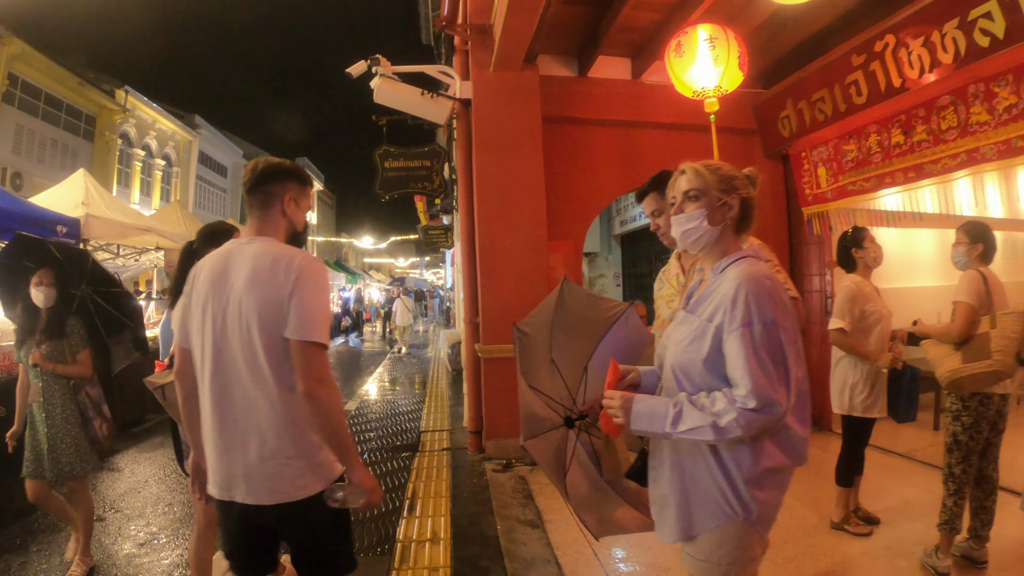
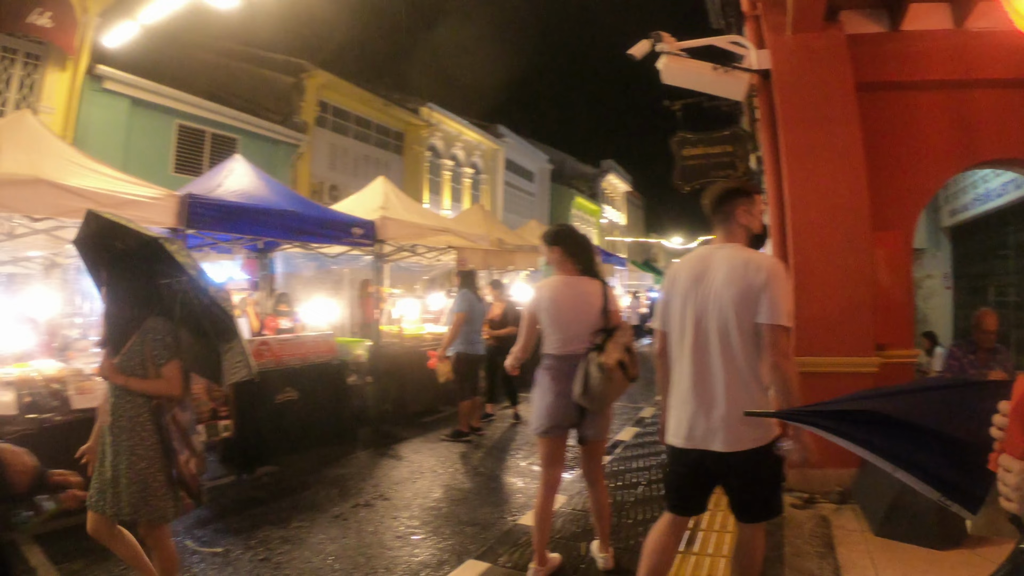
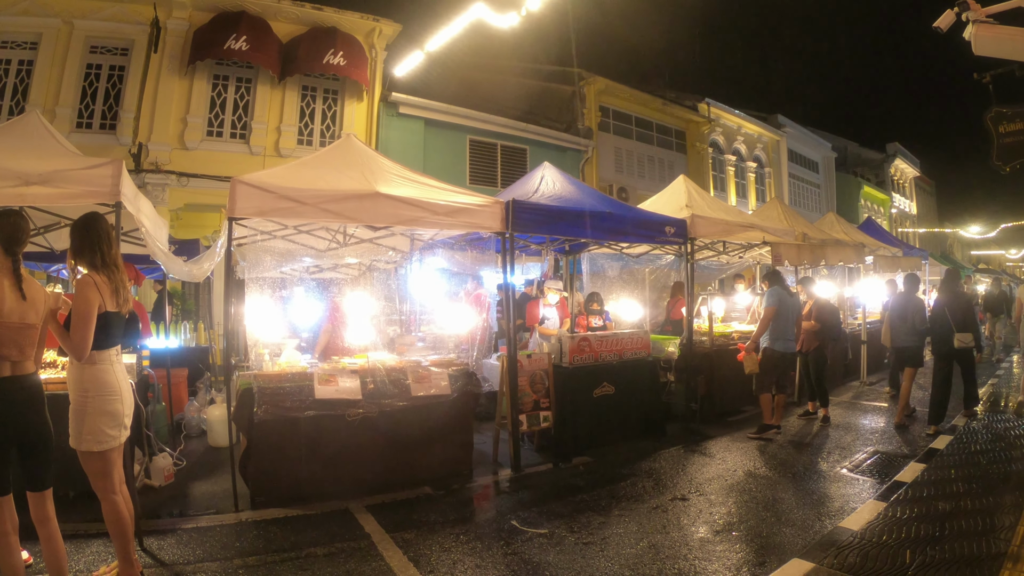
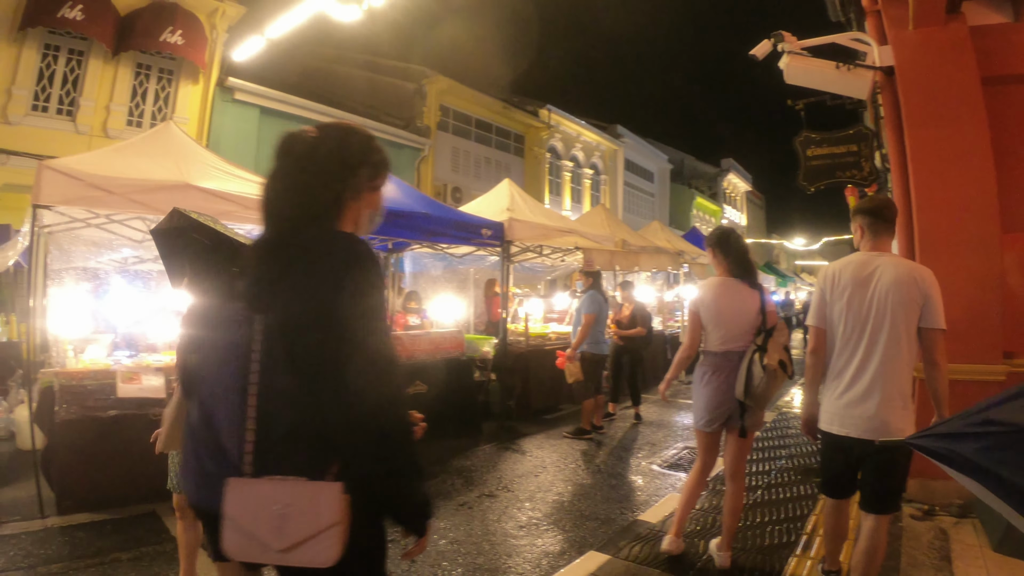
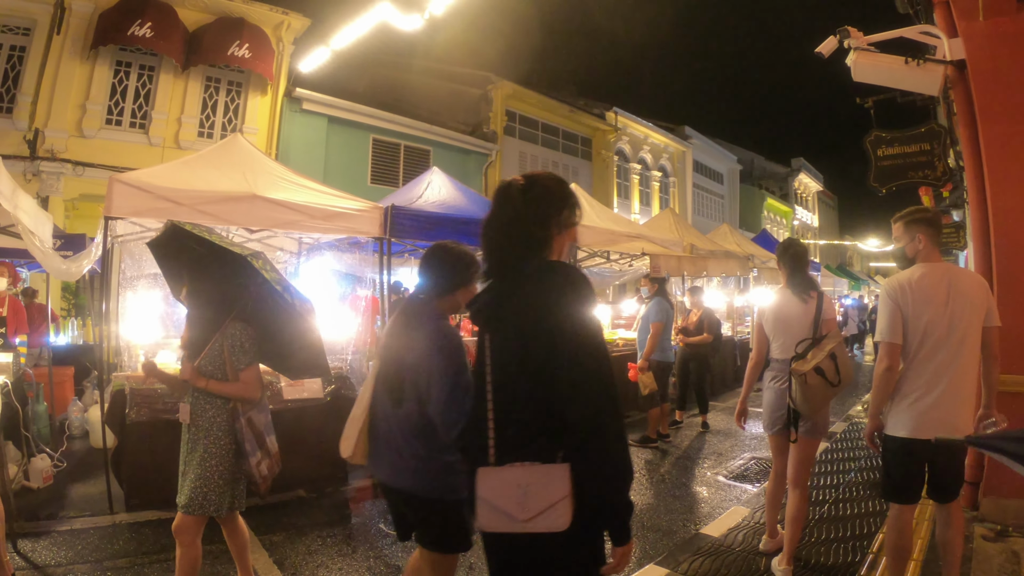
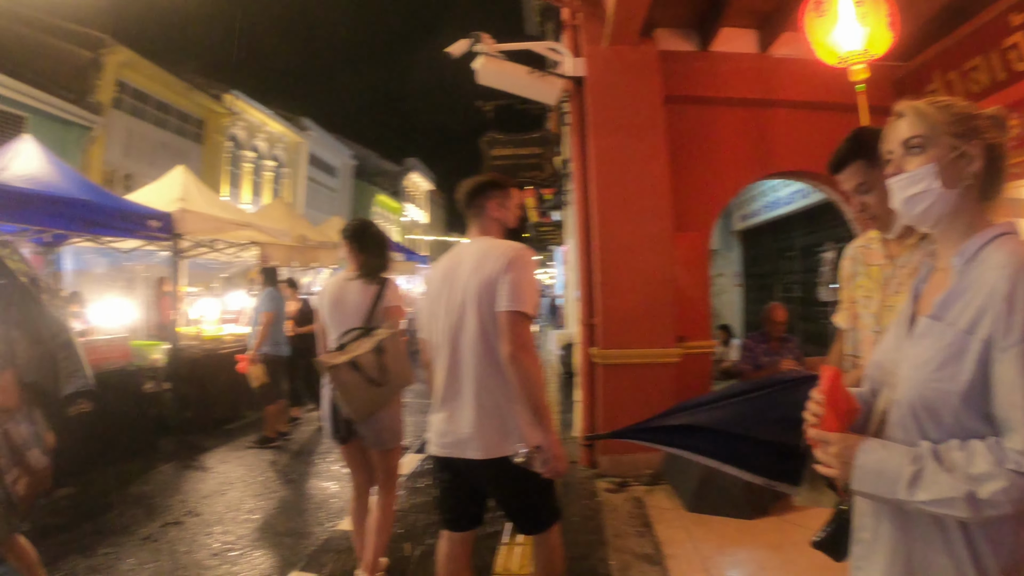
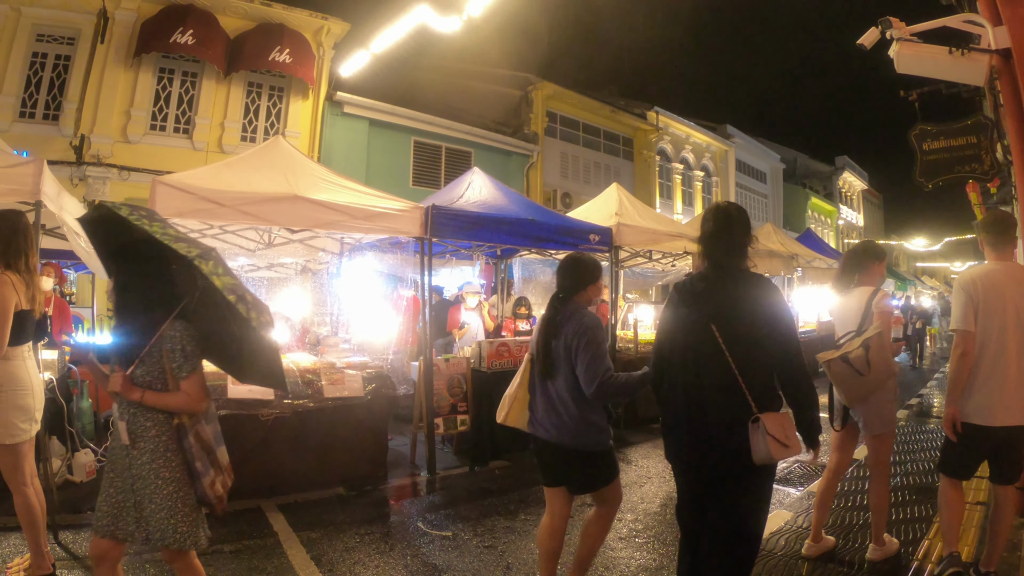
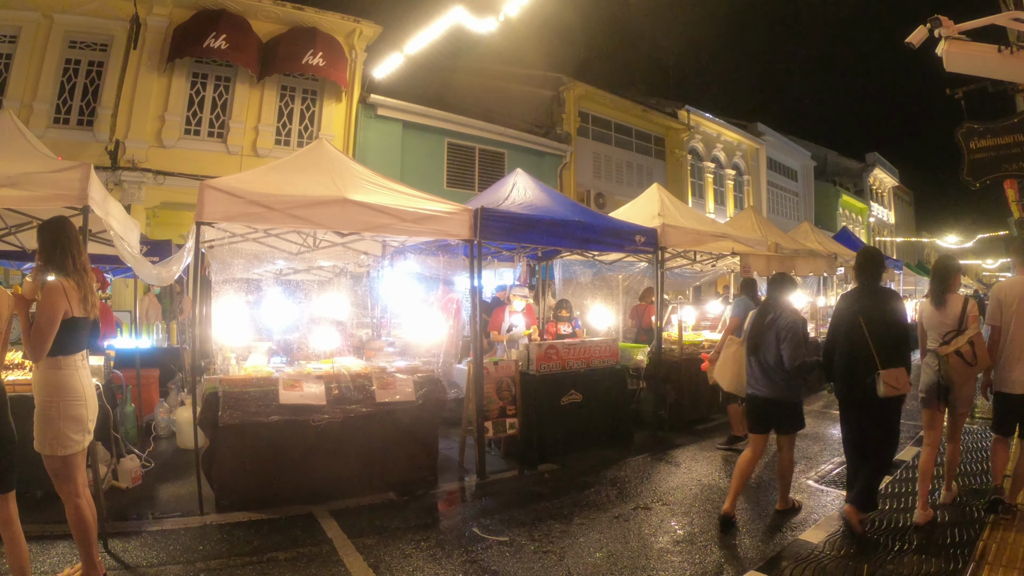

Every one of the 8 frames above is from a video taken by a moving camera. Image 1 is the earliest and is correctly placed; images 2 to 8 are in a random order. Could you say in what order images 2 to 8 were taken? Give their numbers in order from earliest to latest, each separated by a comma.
6, 2, 4, 5, 7, 8, 3
